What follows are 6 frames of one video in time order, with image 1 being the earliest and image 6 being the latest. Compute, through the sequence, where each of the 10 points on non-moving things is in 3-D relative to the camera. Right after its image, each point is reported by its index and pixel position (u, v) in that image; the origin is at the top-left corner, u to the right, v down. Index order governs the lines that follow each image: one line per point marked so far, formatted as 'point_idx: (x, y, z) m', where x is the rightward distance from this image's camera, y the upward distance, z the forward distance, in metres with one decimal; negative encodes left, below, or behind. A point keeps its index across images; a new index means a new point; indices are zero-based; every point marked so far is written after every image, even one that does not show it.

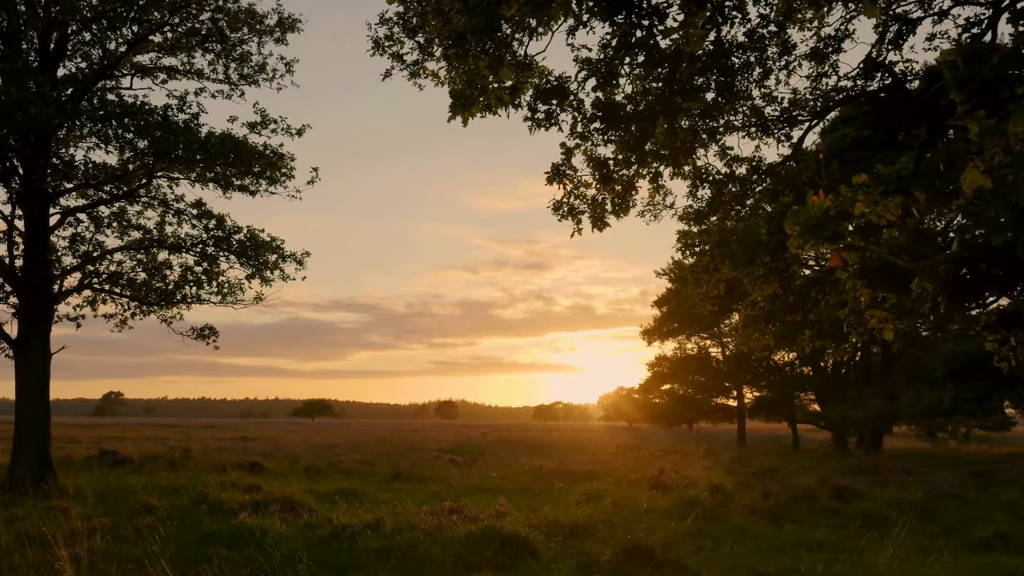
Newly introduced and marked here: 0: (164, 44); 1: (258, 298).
0: (-8.5, +6.0, +19.3) m
1: (-6.2, -0.3, +19.4) m
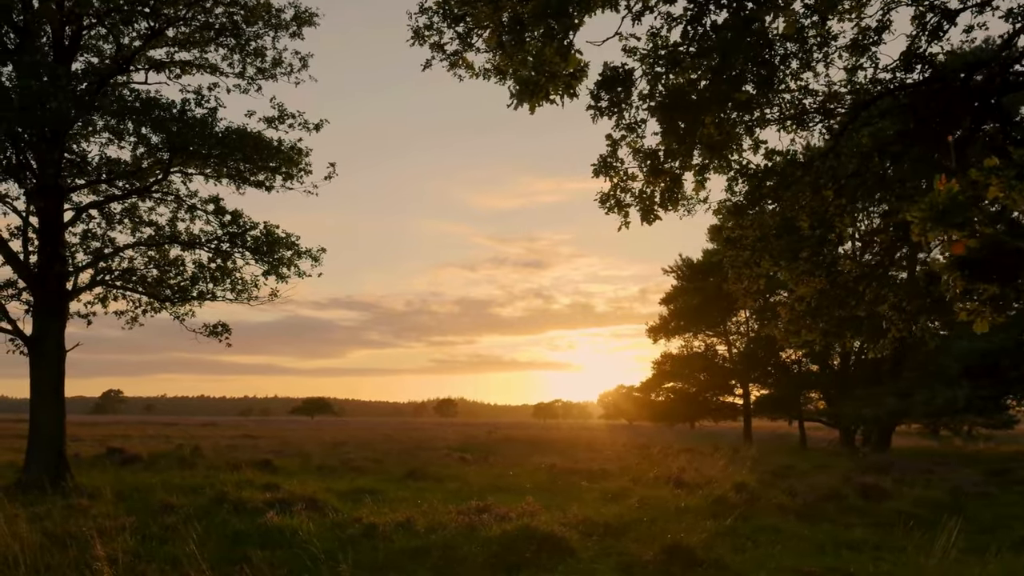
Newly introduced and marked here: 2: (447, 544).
0: (-8.1, +6.1, +19.1) m
1: (-5.8, -0.2, +19.2) m
2: (-0.8, -3.1, +9.6) m
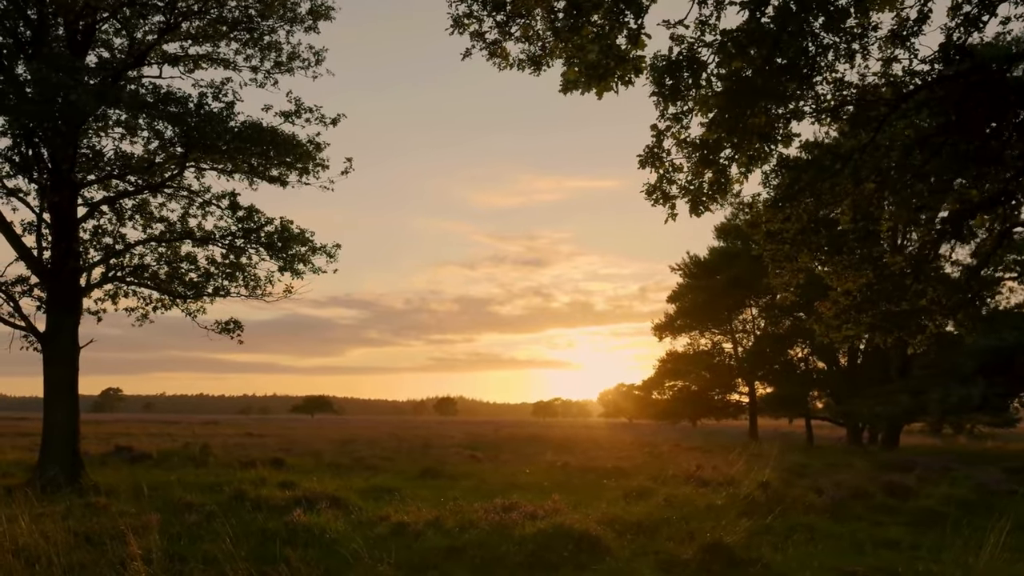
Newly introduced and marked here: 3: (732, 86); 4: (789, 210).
0: (-7.7, +6.1, +18.9) m
1: (-5.4, -0.1, +19.0) m
2: (-0.4, -3.0, +9.4) m
3: (+2.2, +2.0, +7.9) m
4: (+3.5, +0.9, +9.9) m
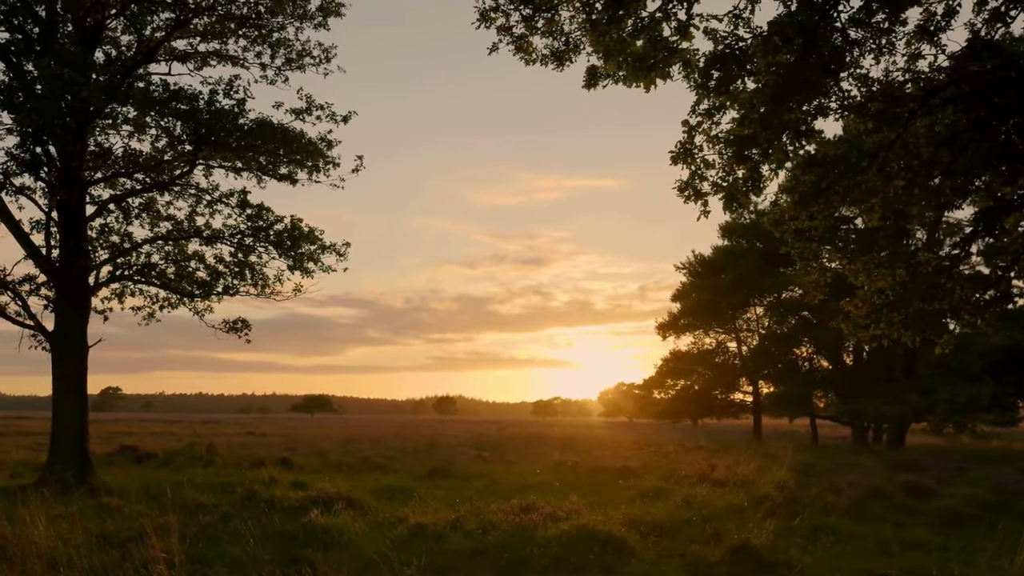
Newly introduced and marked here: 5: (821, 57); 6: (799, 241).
0: (-7.4, +6.2, +18.8) m
1: (-5.1, -0.1, +18.9) m
2: (-0.1, -3.0, +9.3) m
3: (+2.5, +2.0, +7.8) m
4: (+3.8, +1.0, +9.8) m
5: (+3.0, +2.2, +7.7) m
6: (+3.8, +0.6, +10.2) m
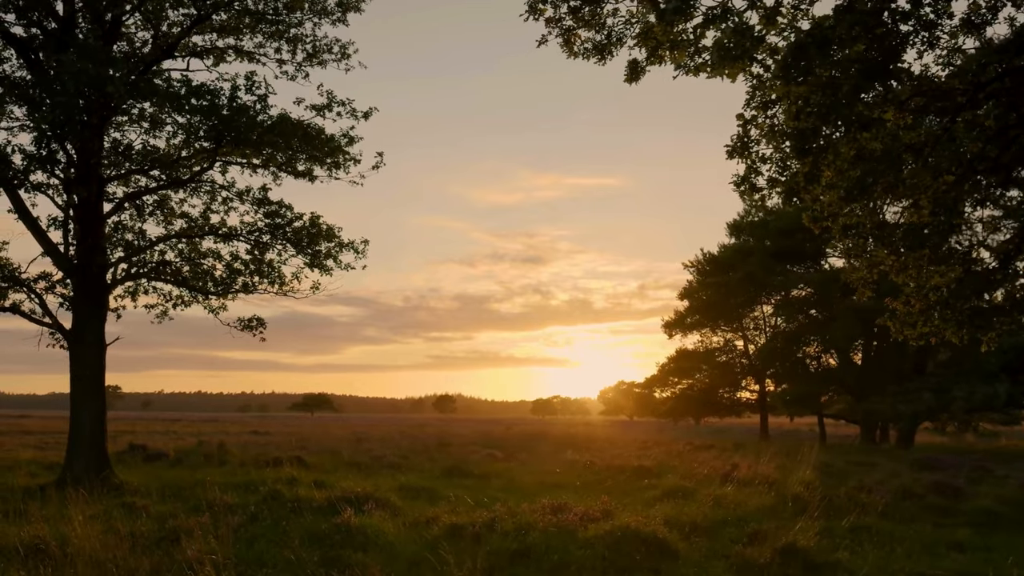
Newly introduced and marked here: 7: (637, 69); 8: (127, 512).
0: (-6.9, +6.2, +18.6) m
1: (-4.6, 0.0, +18.8) m
2: (+0.4, -3.0, +9.2) m
3: (+3.0, +2.1, +7.6) m
4: (+4.3, +1.0, +9.6) m
5: (+3.5, +2.3, +7.5) m
6: (+4.3, +0.6, +10.1) m
7: (+1.6, +2.7, +9.8) m
8: (-5.9, -3.4, +12.1) m
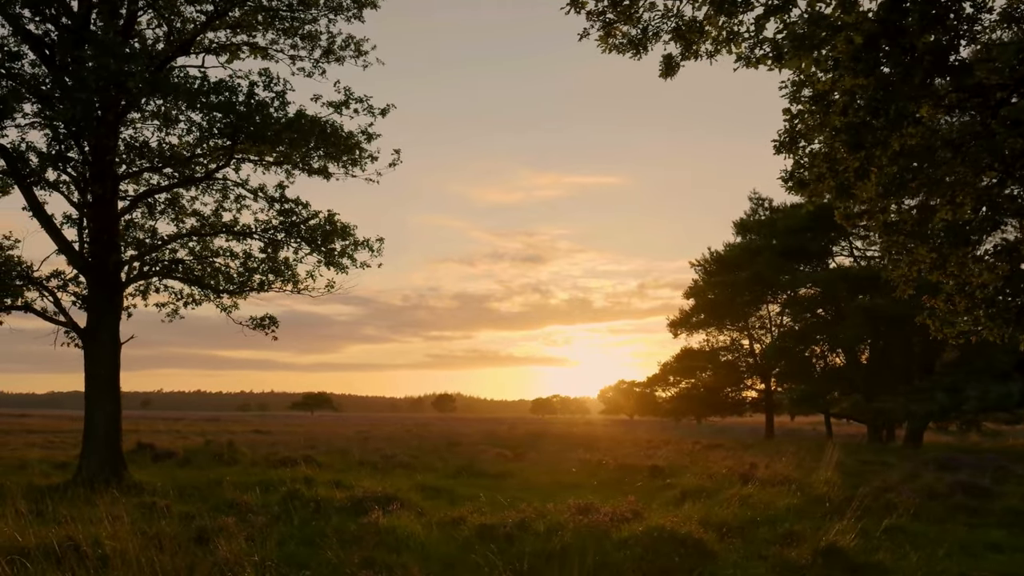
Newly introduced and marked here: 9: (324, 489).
0: (-6.5, +6.3, +18.5) m
1: (-4.3, 0.0, +18.6) m
2: (+0.8, -3.0, +9.1) m
3: (+3.4, +2.1, +7.5) m
4: (+4.7, +1.0, +9.5) m
5: (+3.9, +2.3, +7.4) m
6: (+4.7, +0.6, +9.9) m
7: (+2.0, +2.7, +9.7) m
8: (-5.5, -3.4, +12.0) m
9: (-3.5, -3.8, +14.9) m
